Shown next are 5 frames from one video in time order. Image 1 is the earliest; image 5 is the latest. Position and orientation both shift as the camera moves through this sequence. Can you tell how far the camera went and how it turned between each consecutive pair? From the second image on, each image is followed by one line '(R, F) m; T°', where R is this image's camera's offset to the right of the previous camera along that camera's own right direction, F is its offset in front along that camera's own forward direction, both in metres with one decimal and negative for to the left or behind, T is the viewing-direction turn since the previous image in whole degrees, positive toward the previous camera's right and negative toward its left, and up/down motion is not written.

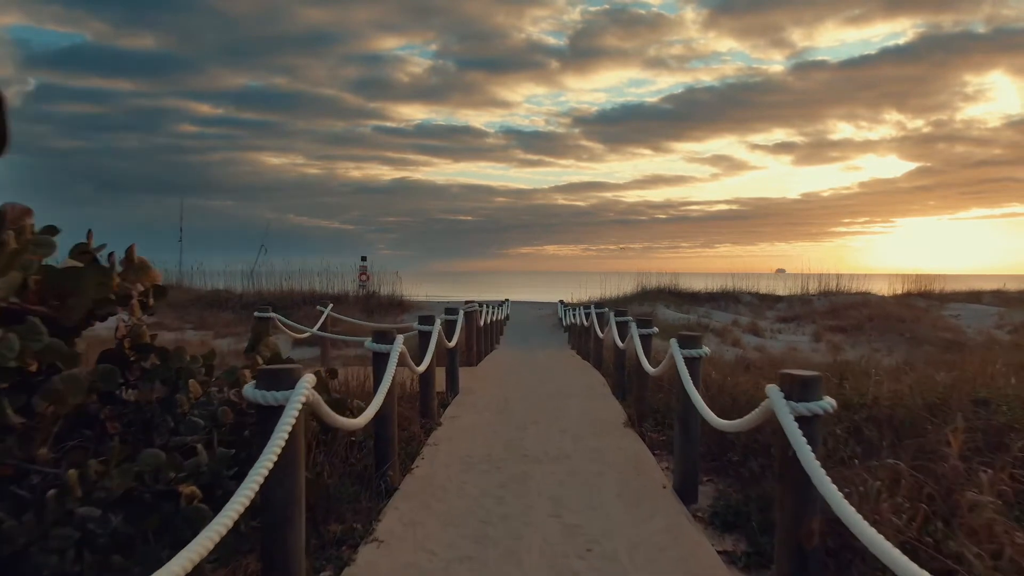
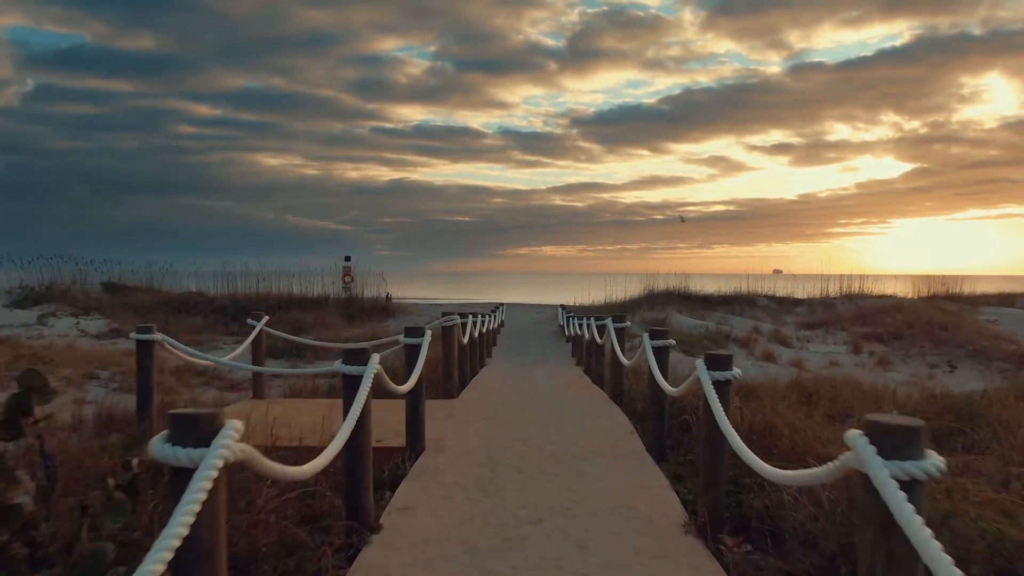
(0.0, +2.6) m; 0°
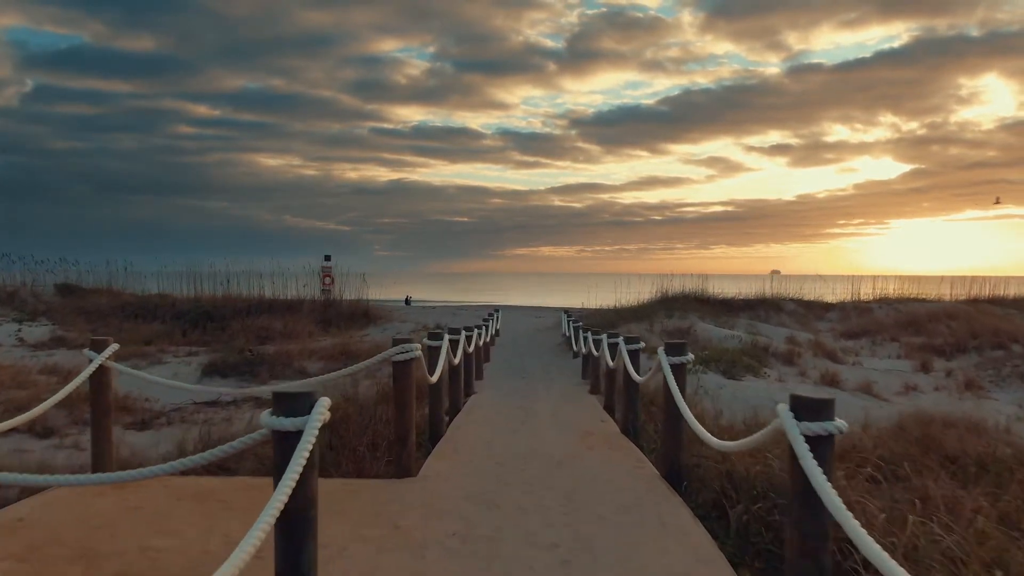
(0.0, +3.0) m; 0°
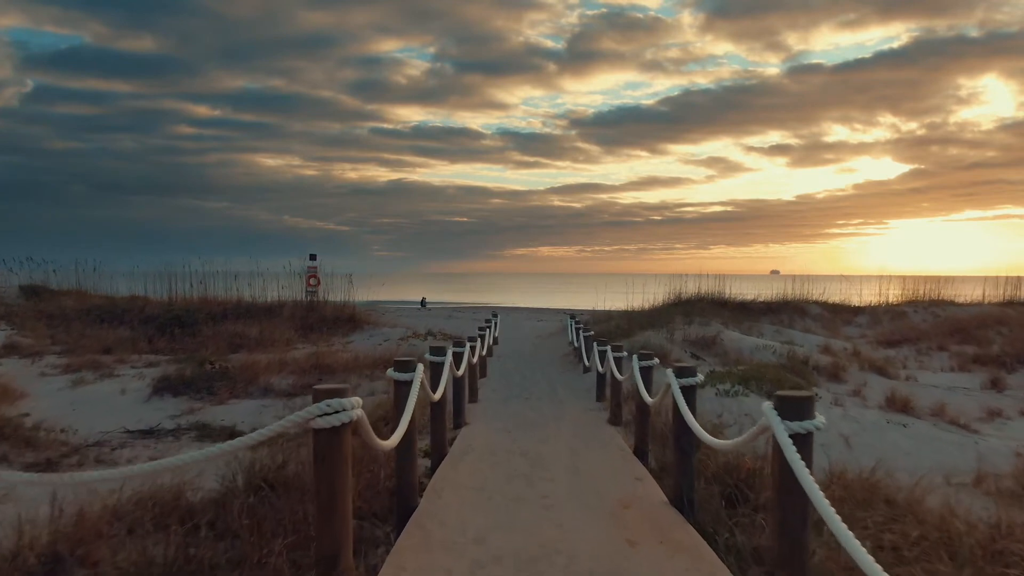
(0.0, +2.1) m; 0°
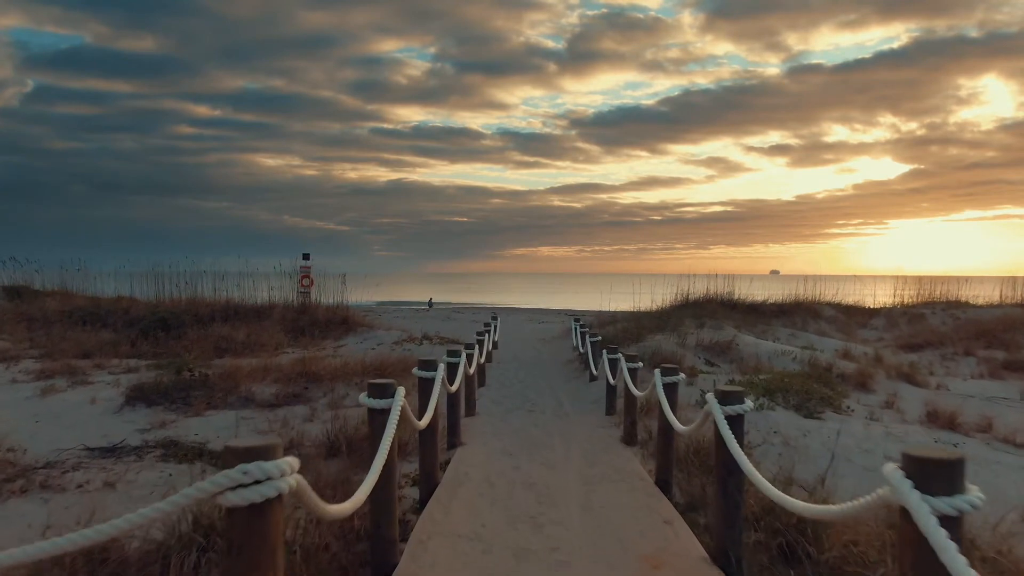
(0.0, +1.0) m; 0°
